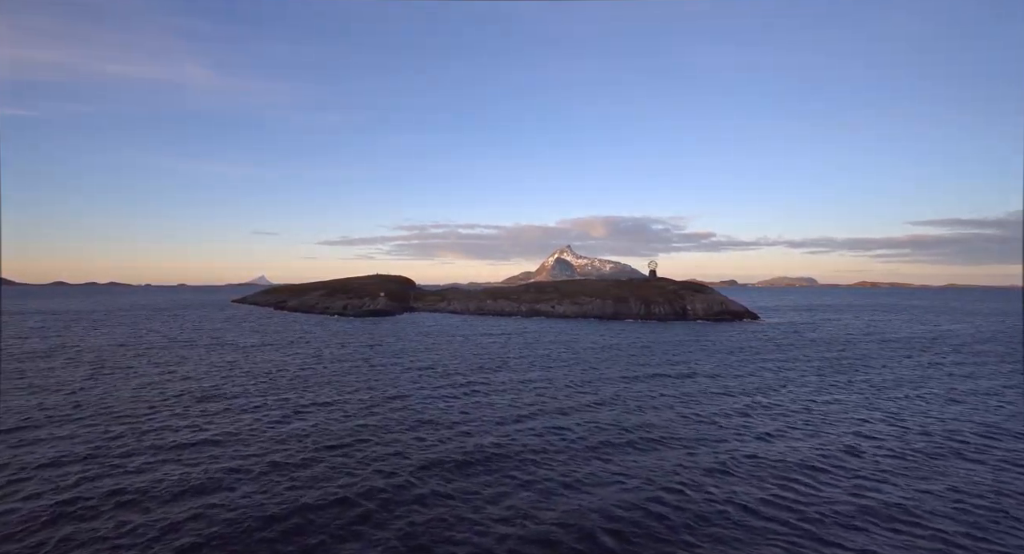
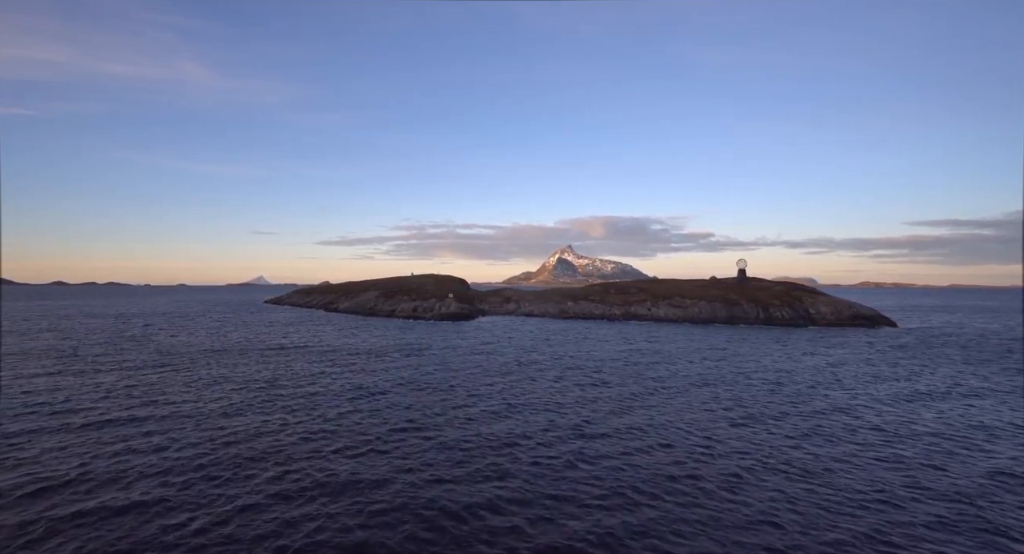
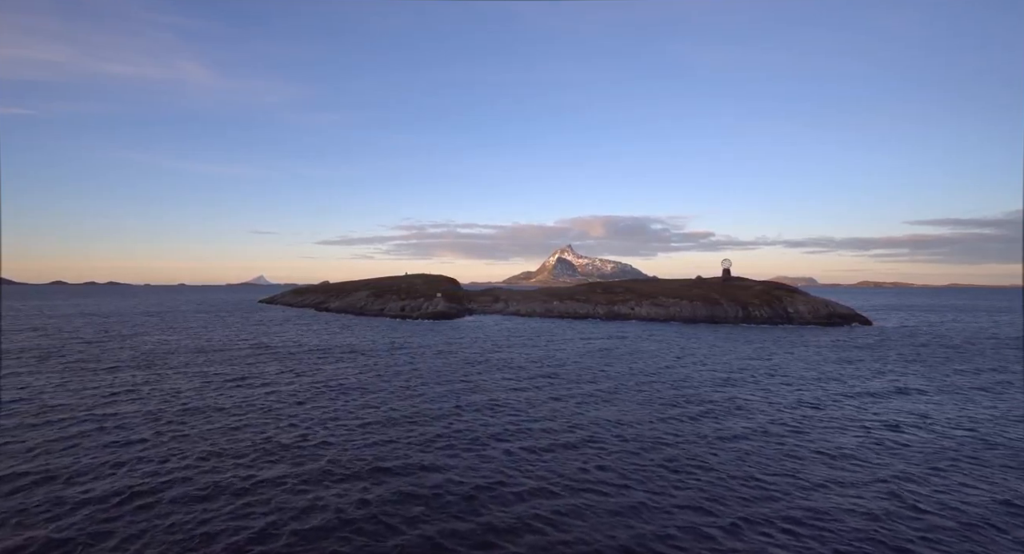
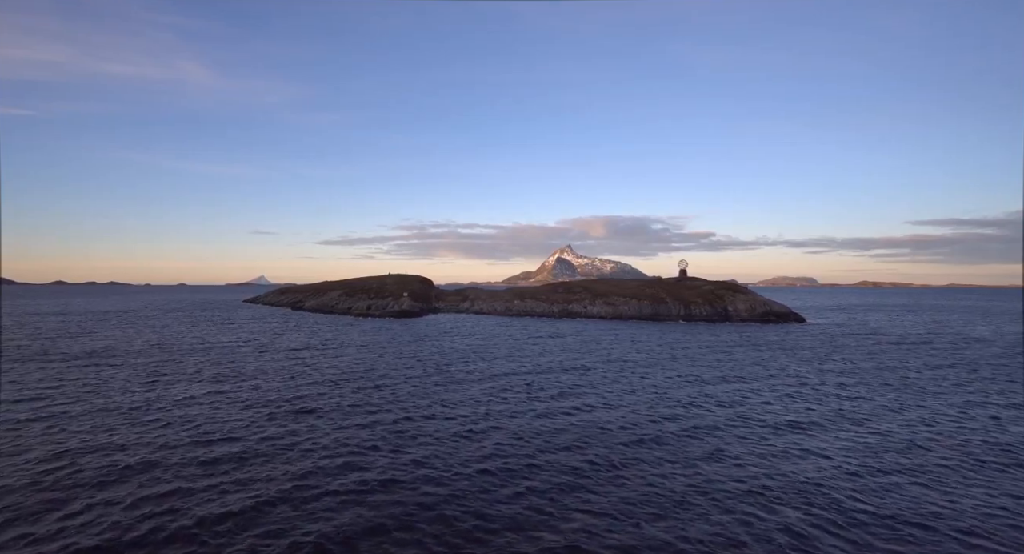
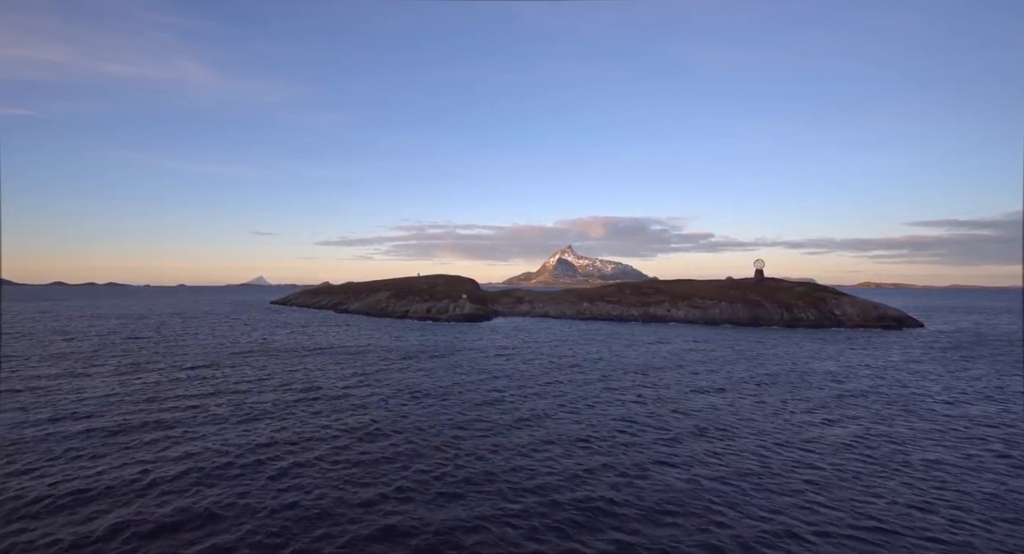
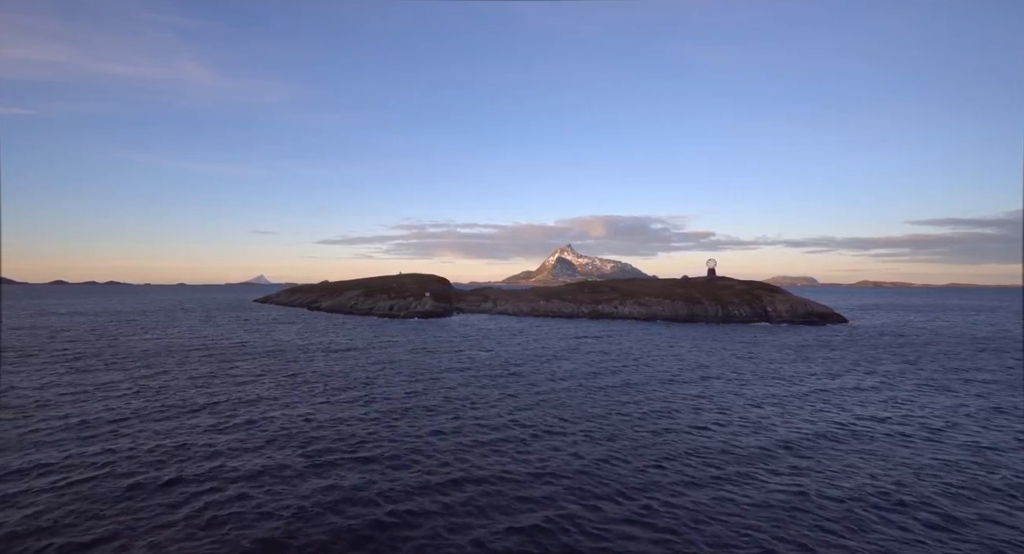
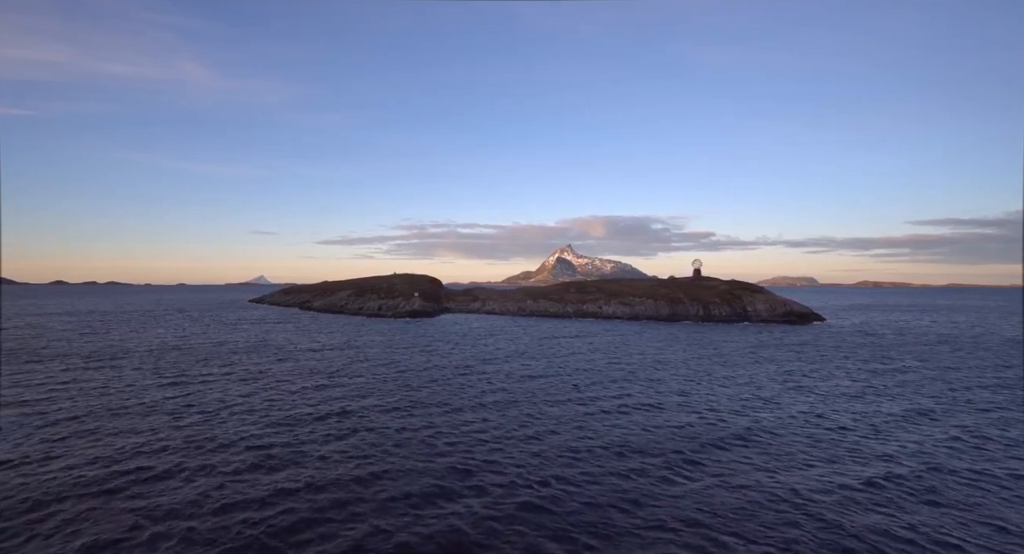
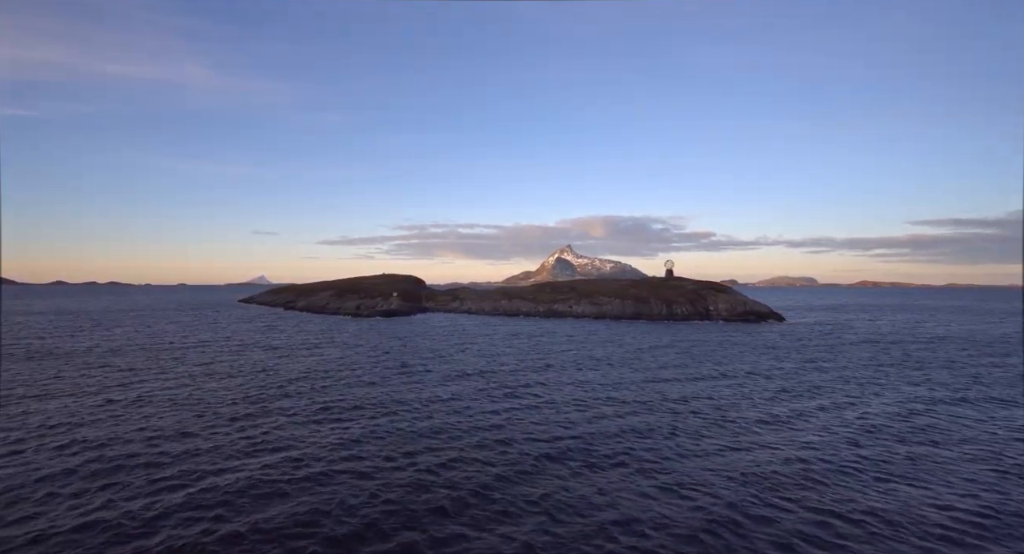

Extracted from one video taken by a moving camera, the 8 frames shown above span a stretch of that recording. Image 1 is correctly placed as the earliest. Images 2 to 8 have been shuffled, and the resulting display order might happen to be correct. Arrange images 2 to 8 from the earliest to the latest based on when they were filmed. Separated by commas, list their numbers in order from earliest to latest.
8, 4, 7, 6, 3, 2, 5
